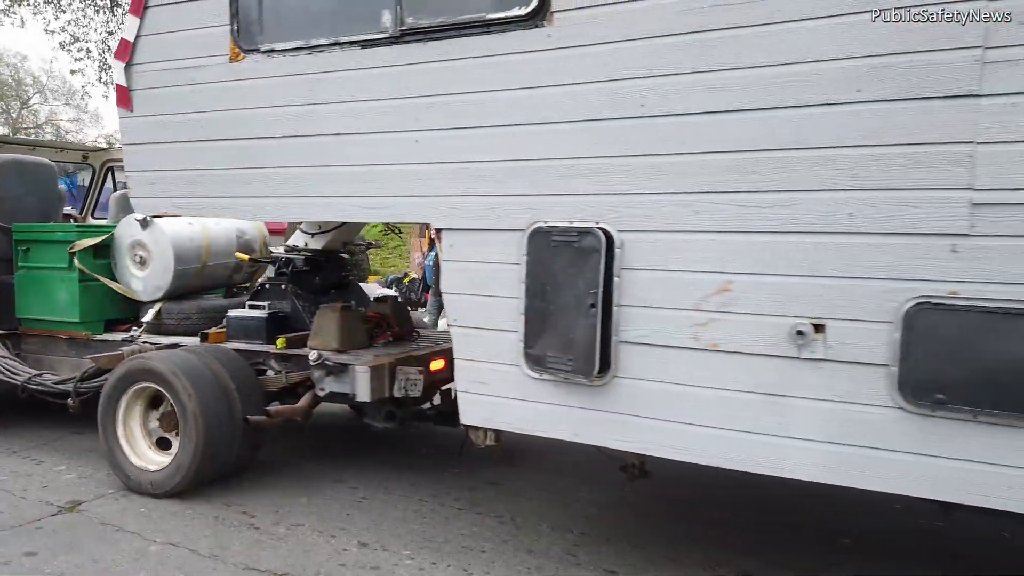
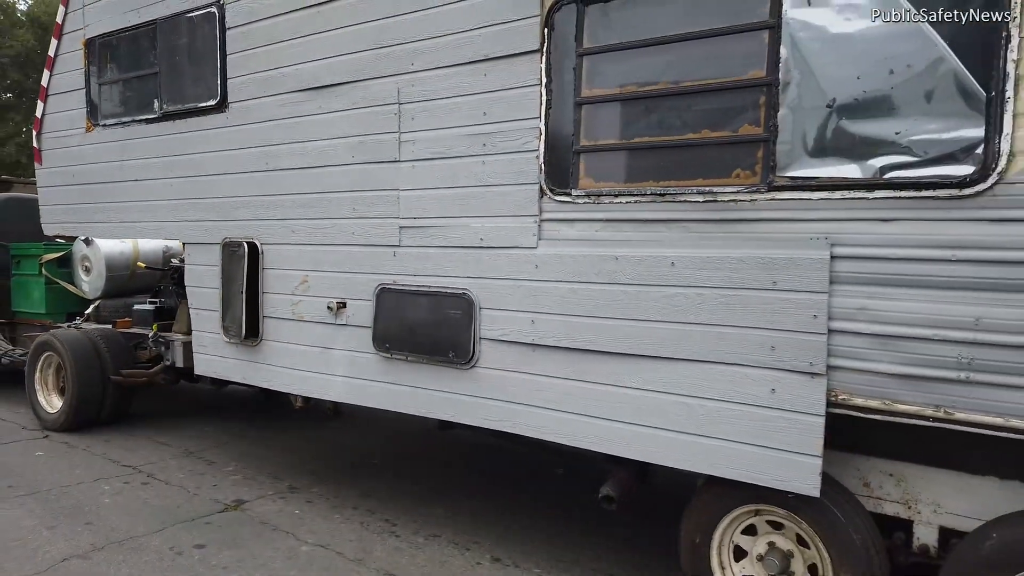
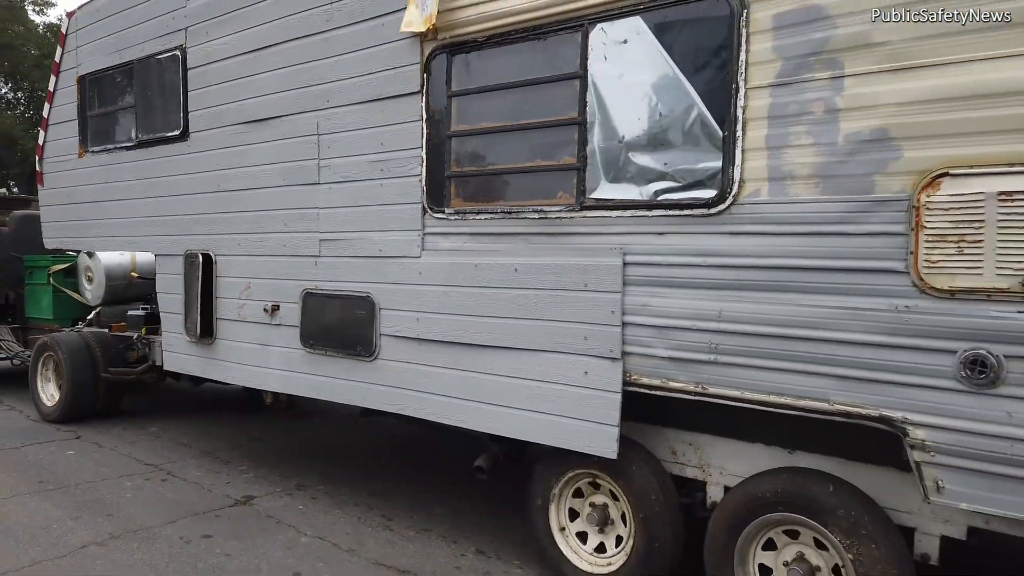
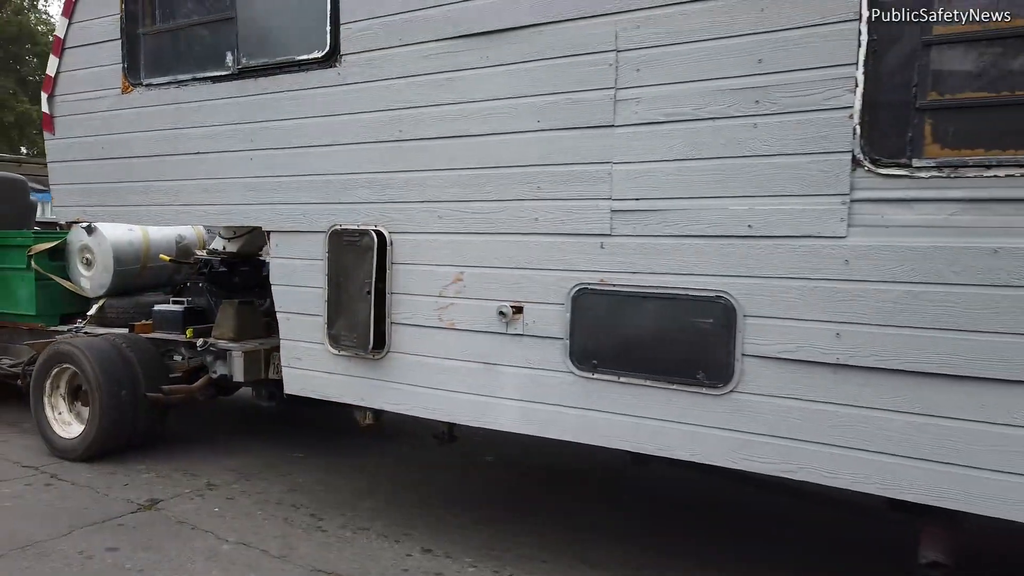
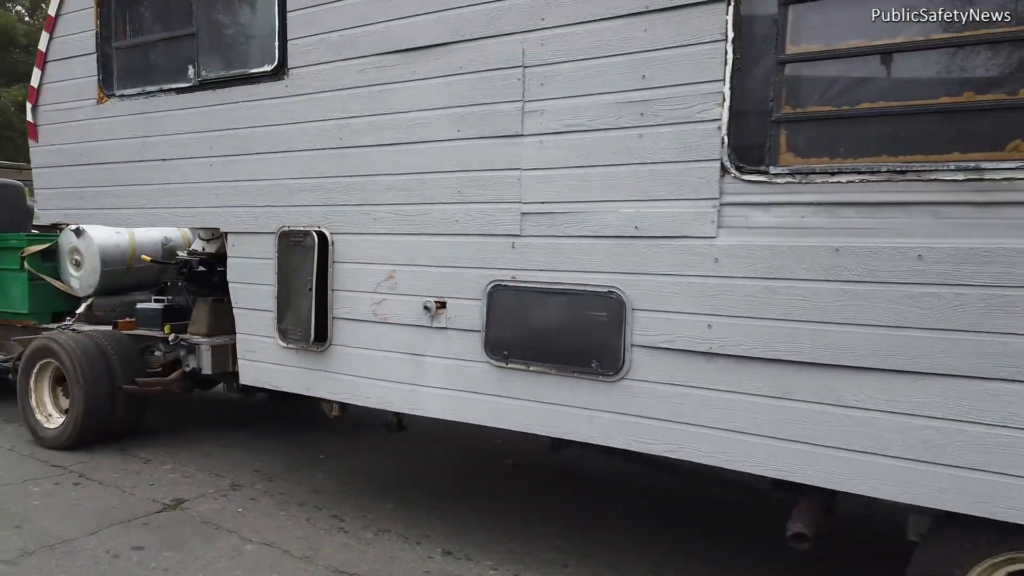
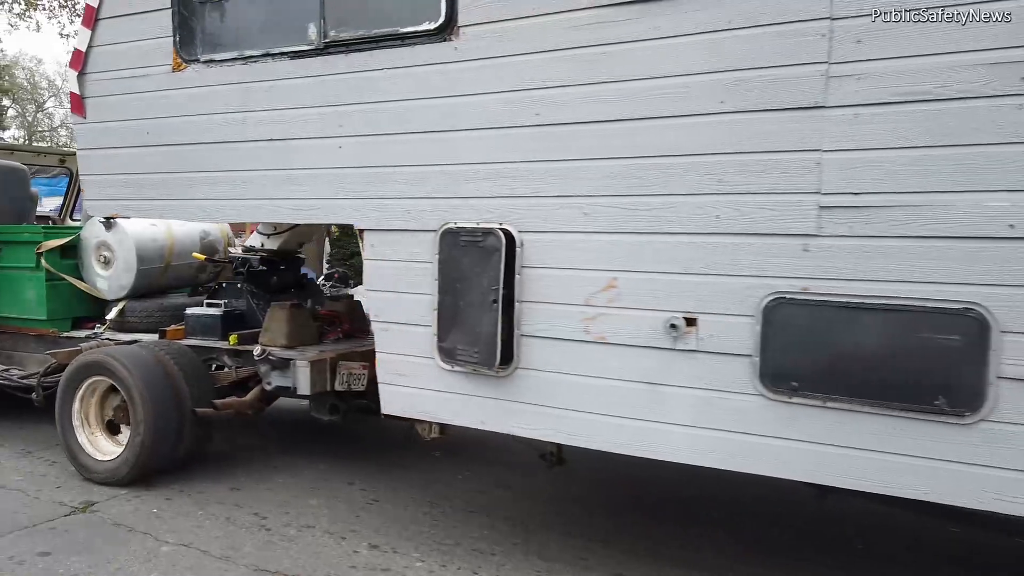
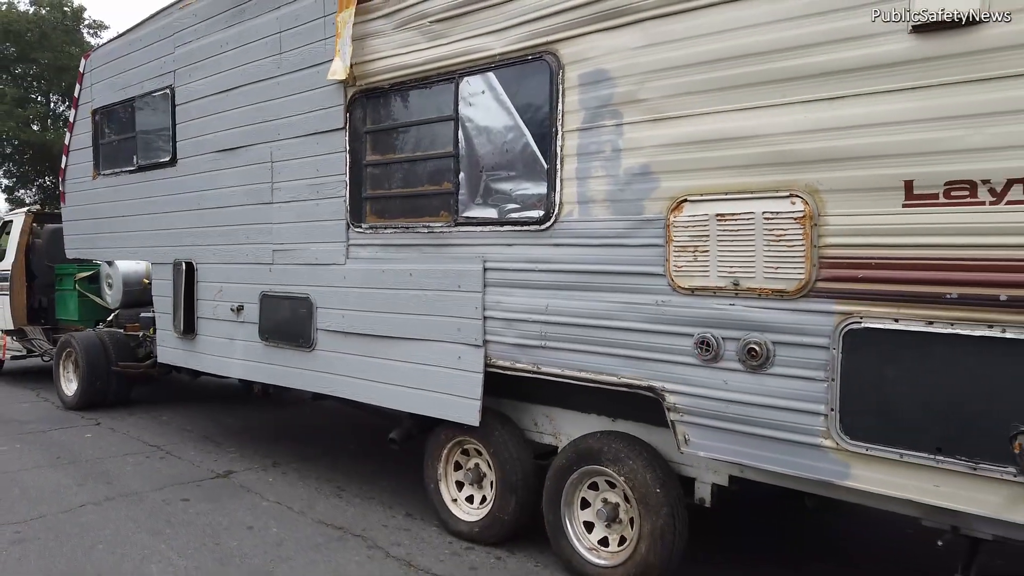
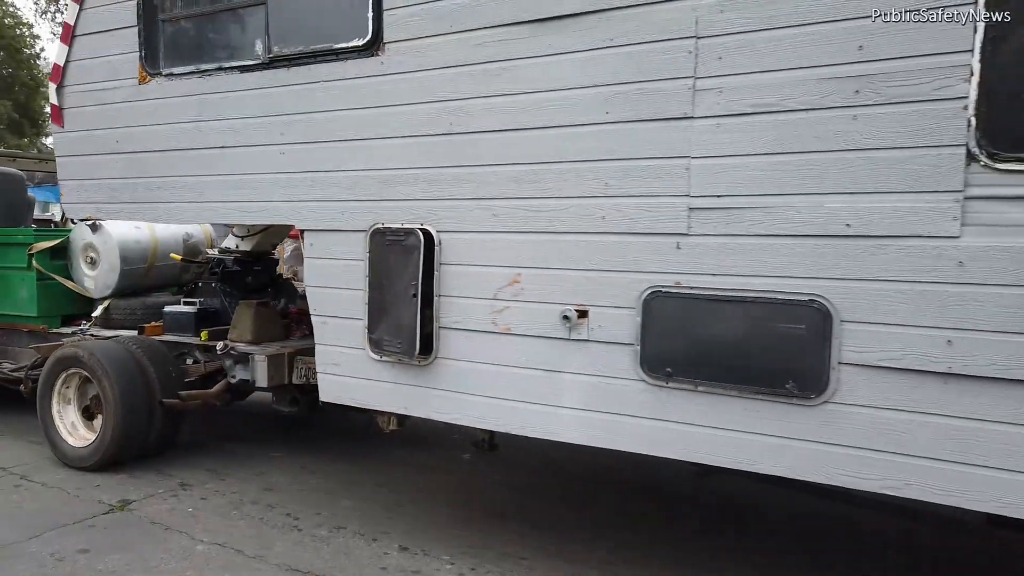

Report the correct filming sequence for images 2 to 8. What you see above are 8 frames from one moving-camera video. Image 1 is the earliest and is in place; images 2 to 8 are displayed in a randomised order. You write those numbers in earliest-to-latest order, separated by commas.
6, 8, 4, 5, 2, 3, 7
